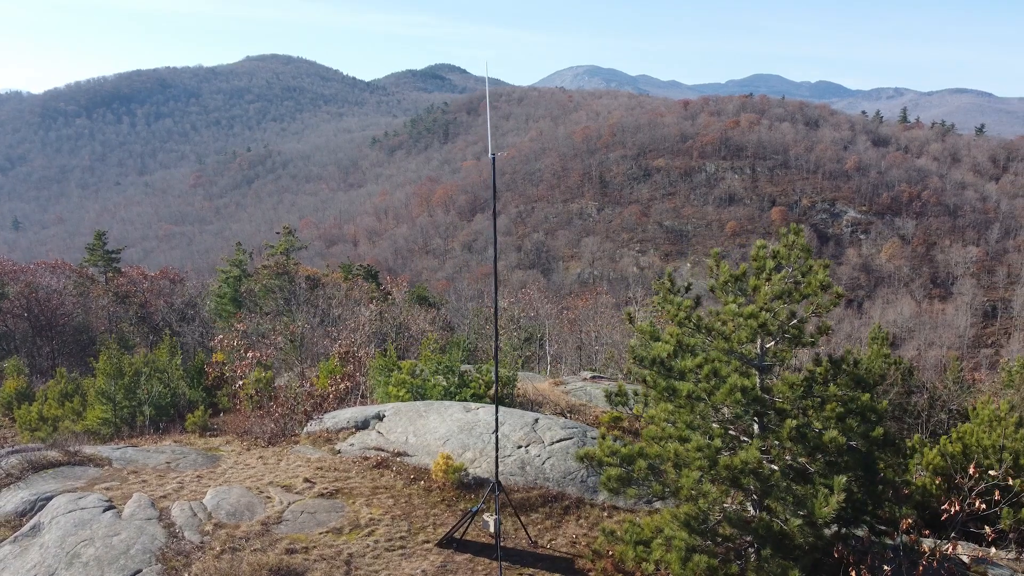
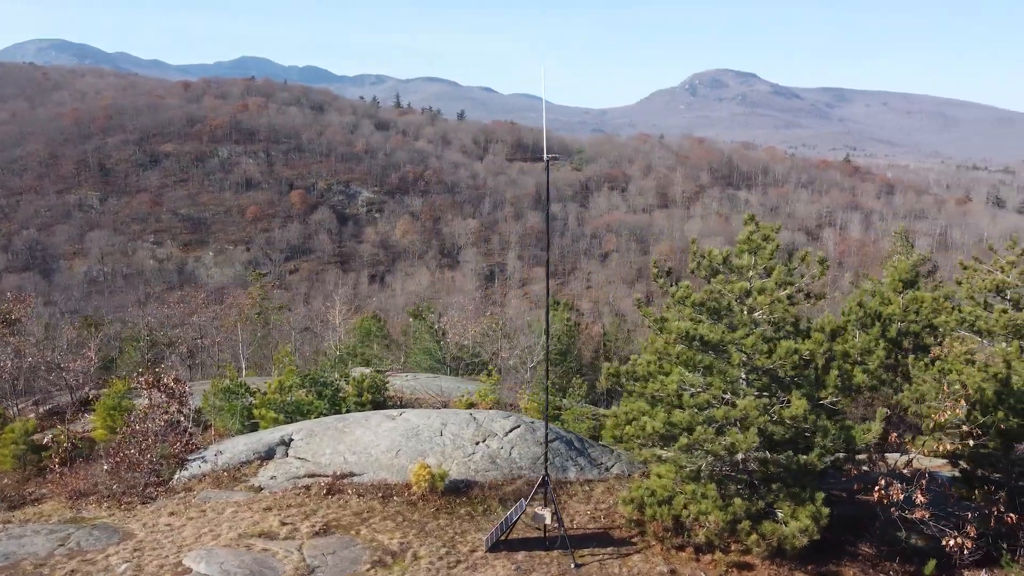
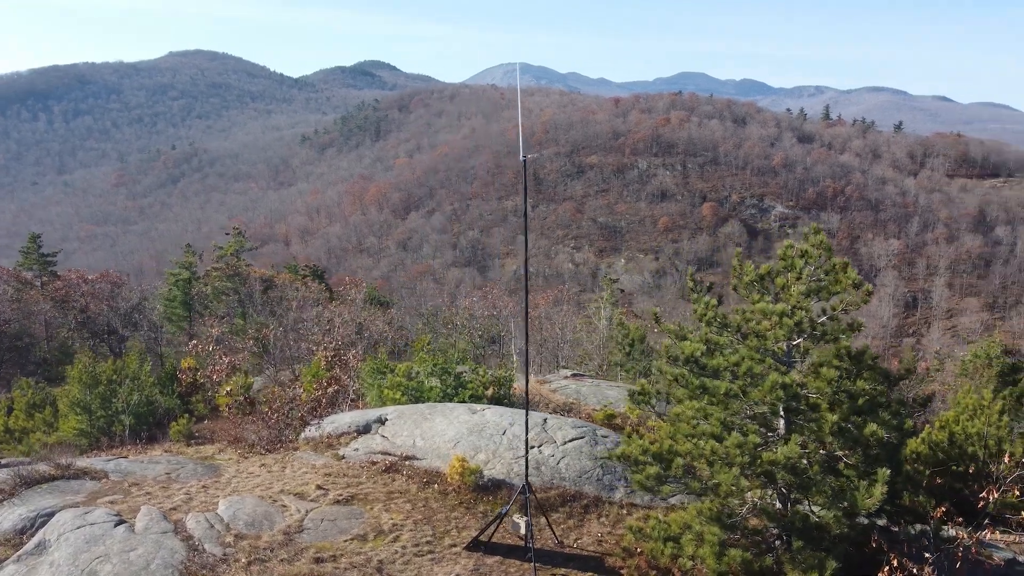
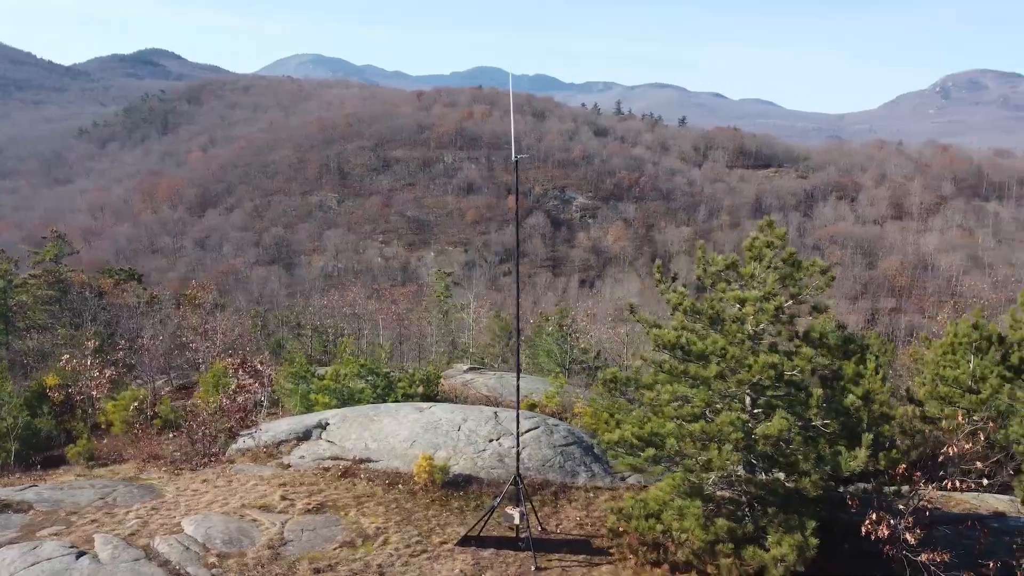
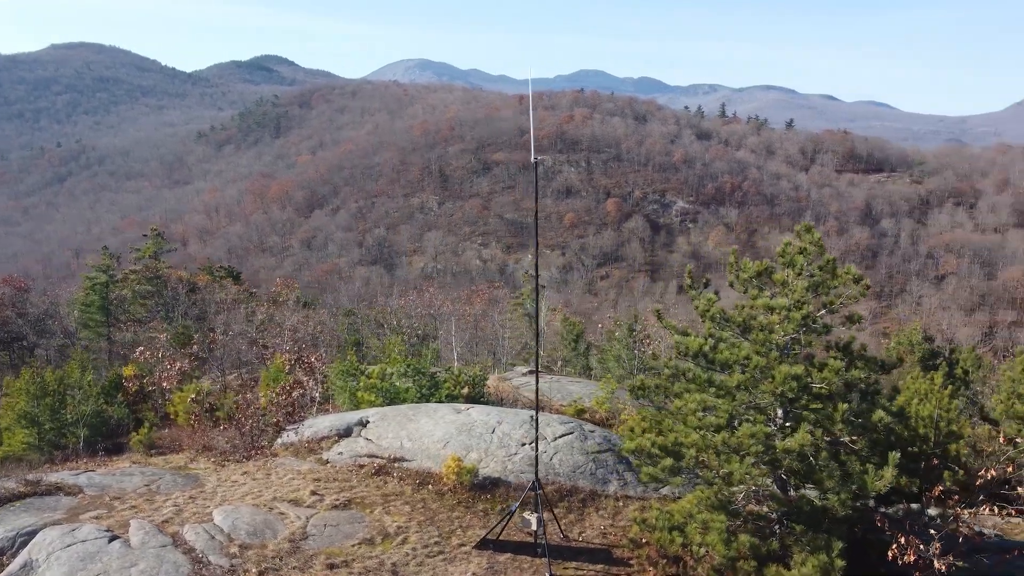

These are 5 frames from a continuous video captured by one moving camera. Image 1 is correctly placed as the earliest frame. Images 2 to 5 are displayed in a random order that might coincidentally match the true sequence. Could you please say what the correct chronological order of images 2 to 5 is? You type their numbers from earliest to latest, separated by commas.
3, 5, 4, 2
